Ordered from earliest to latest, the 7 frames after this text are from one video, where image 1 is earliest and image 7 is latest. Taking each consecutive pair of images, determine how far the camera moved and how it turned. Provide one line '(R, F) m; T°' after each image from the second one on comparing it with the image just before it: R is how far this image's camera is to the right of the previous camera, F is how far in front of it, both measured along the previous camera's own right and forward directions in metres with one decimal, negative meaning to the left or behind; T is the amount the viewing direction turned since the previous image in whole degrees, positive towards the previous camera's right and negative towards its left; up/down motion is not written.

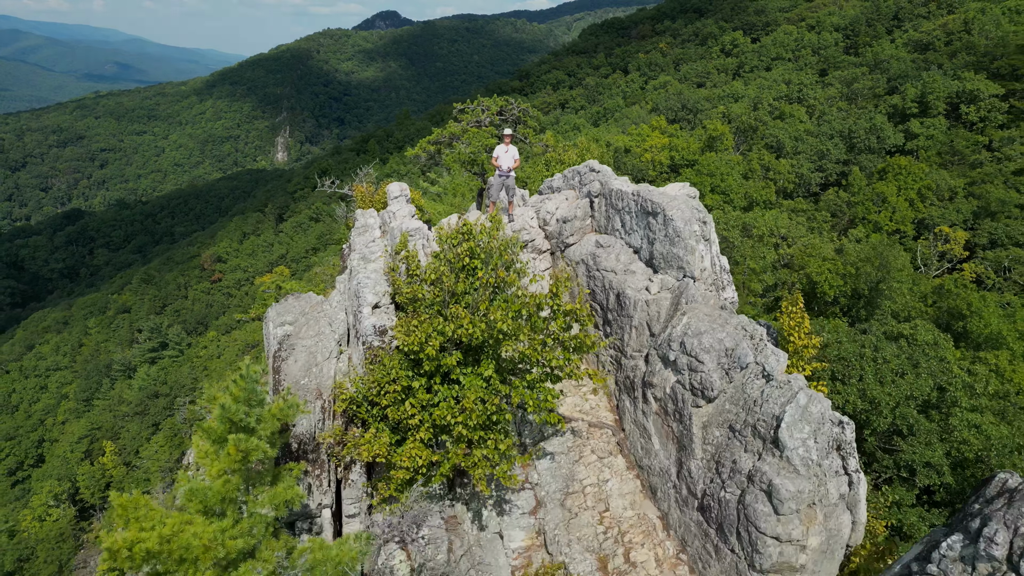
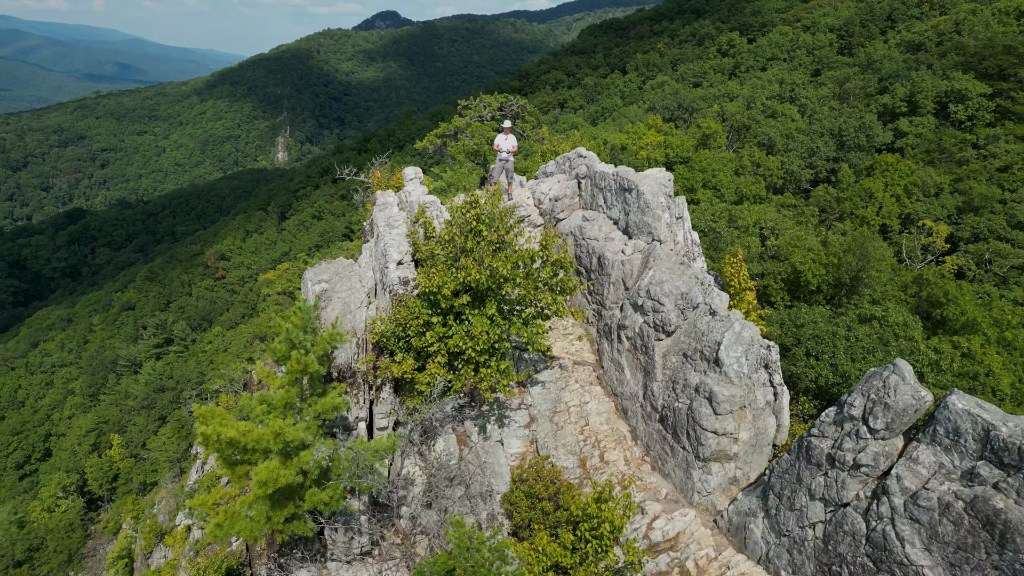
(0.0, -1.0) m; 0°
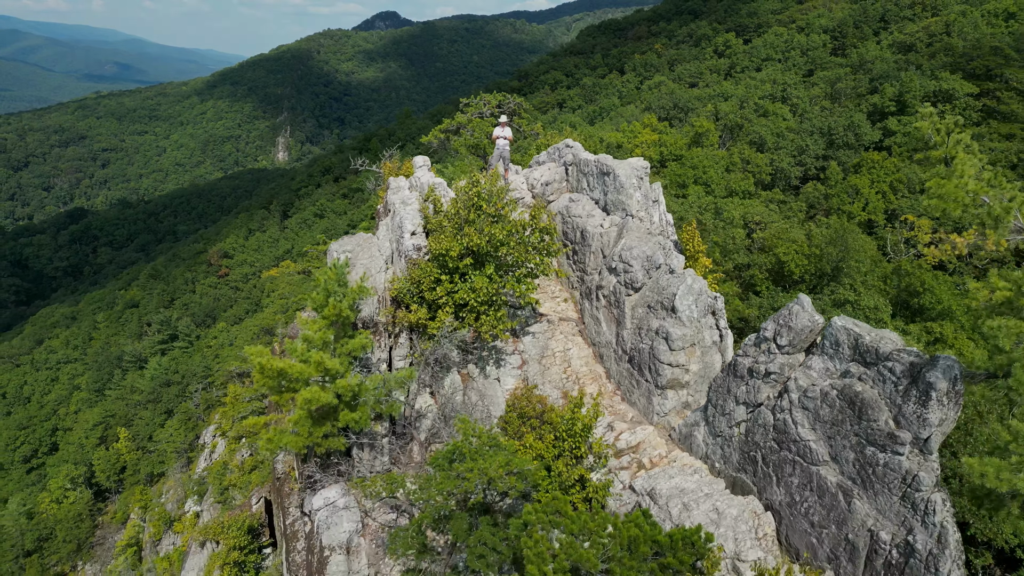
(0.0, -1.1) m; 0°
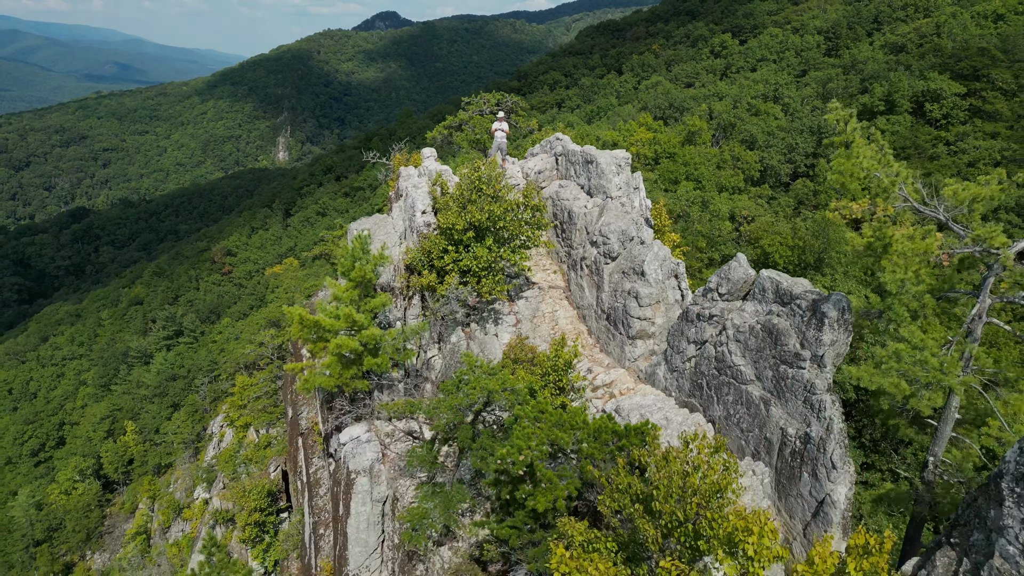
(0.0, -1.2) m; 0°
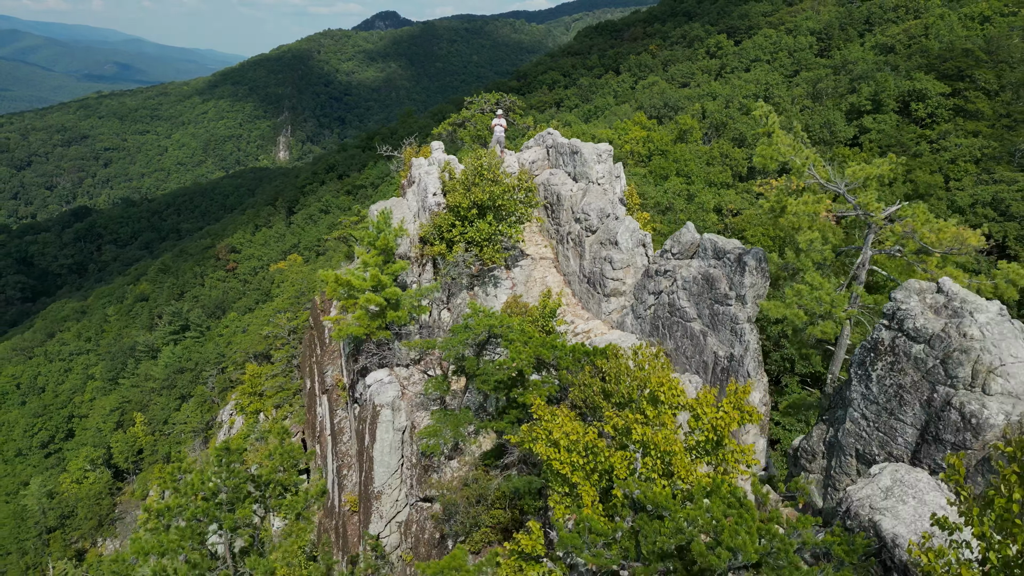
(0.0, -1.5) m; 0°
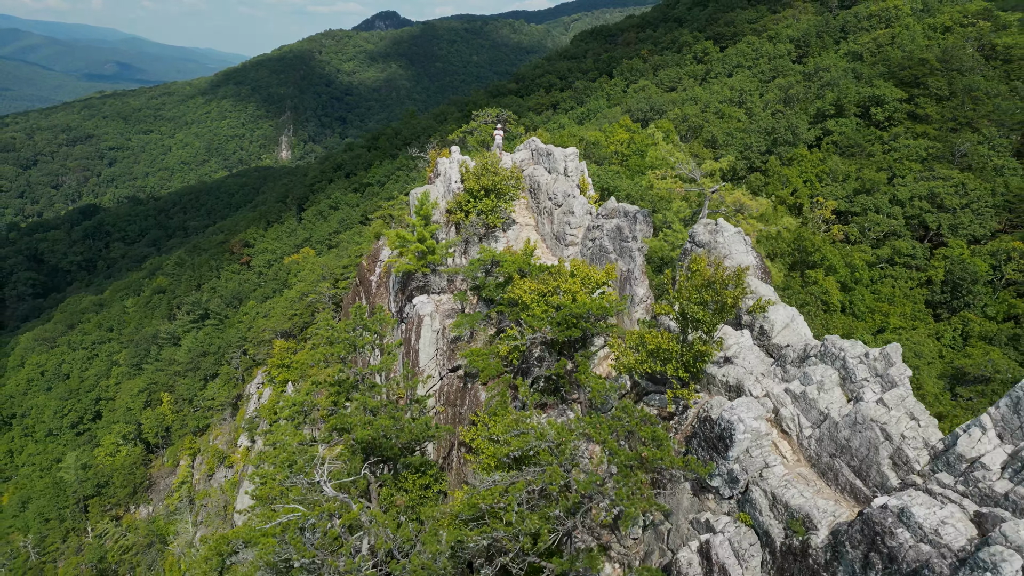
(+0.1, -4.9) m; 0°
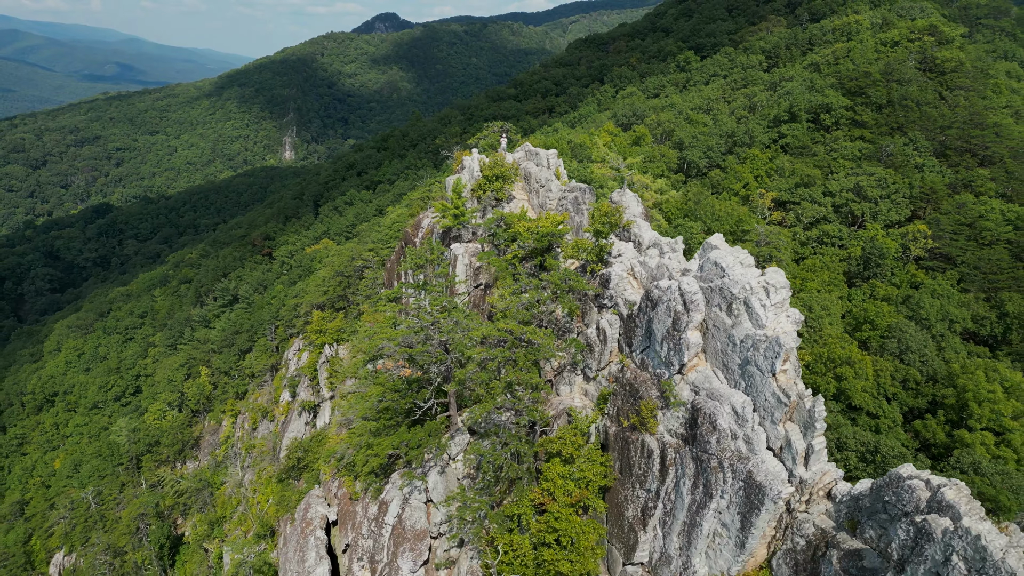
(-0.1, -8.2) m; 0°
